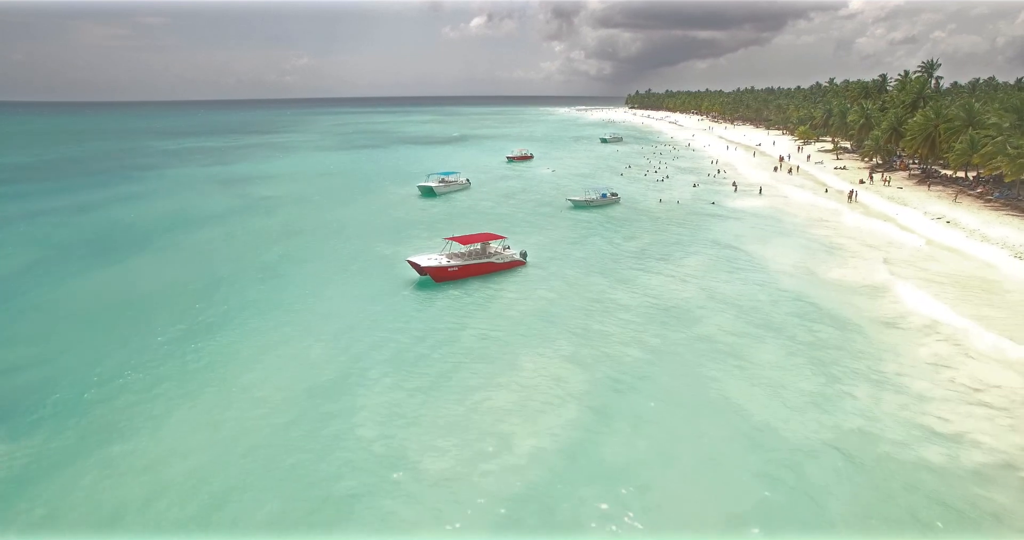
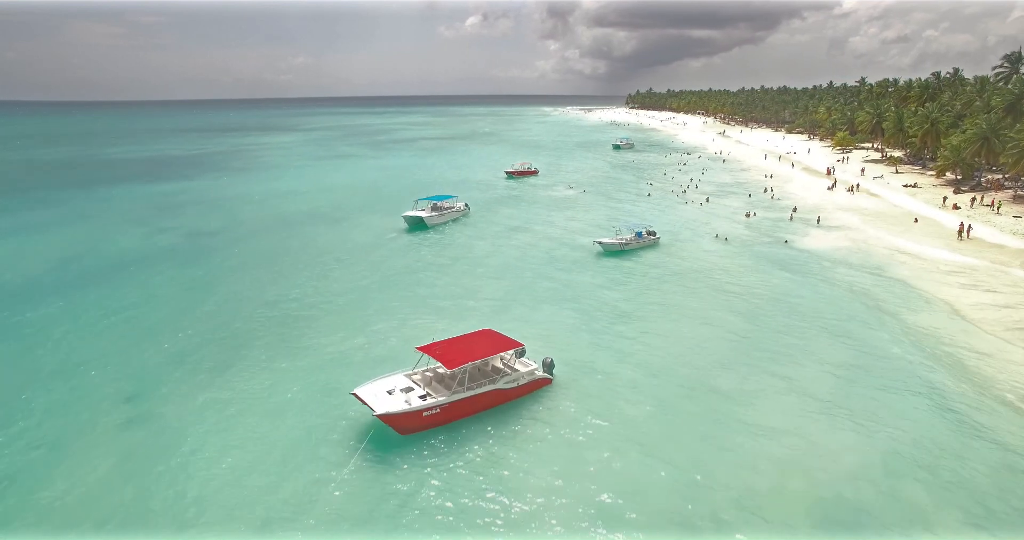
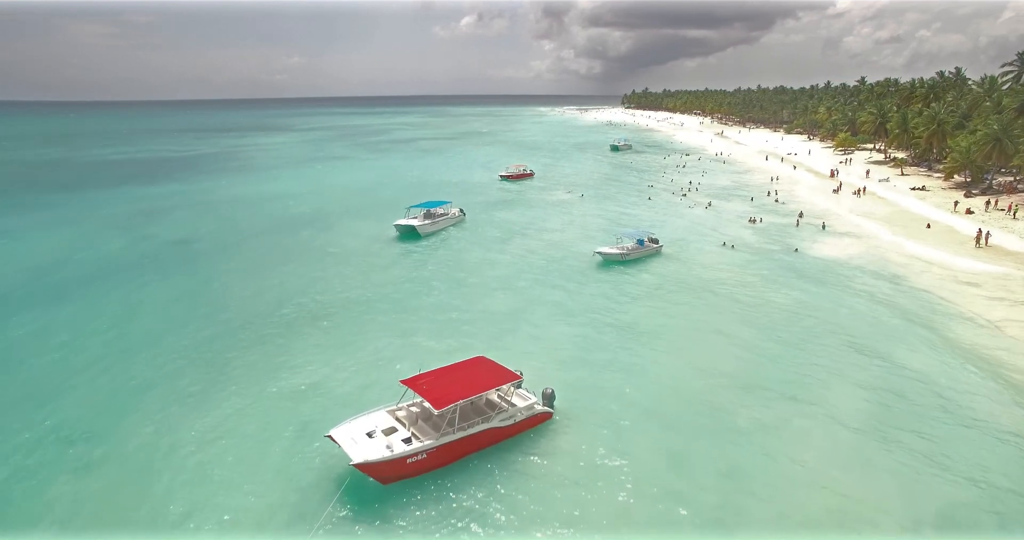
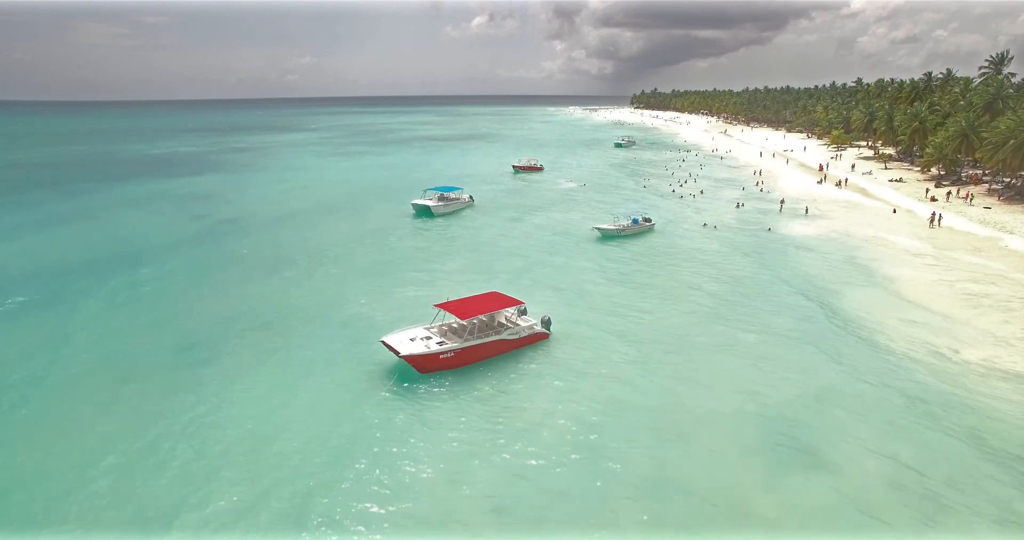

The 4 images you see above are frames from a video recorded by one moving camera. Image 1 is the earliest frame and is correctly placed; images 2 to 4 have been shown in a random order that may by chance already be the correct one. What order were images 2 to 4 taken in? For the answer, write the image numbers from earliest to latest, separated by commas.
4, 2, 3
